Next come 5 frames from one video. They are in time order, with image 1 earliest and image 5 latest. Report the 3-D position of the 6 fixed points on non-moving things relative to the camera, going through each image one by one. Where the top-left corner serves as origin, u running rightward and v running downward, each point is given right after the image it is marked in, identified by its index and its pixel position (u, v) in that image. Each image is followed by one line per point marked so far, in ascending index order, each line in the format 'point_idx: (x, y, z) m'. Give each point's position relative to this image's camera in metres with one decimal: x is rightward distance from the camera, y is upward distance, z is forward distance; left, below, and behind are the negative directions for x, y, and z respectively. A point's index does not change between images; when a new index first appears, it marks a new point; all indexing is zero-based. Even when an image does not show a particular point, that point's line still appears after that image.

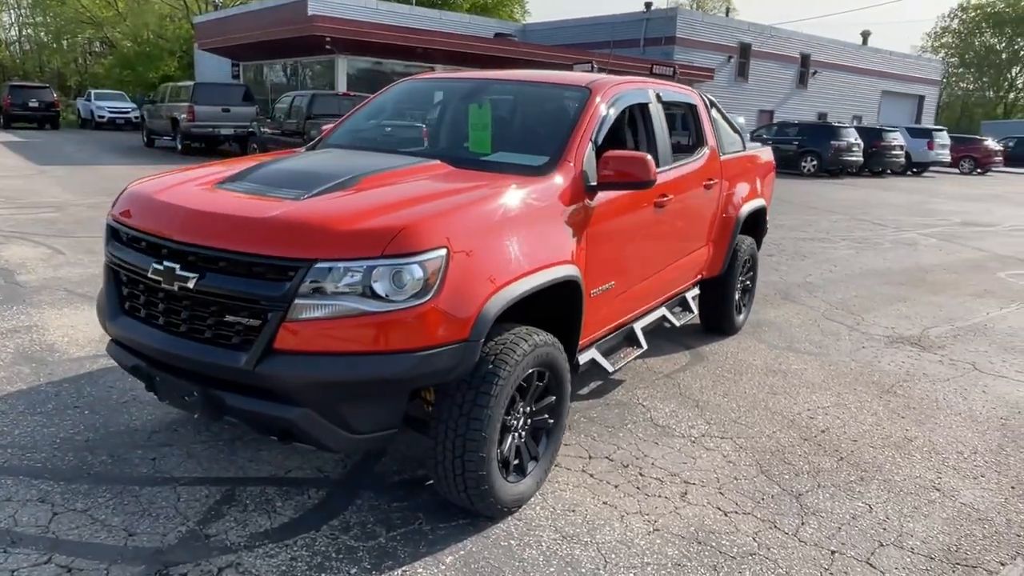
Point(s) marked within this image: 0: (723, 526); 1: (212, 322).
0: (+0.9, -1.0, +3.3) m
1: (-1.1, -0.1, +2.8) m
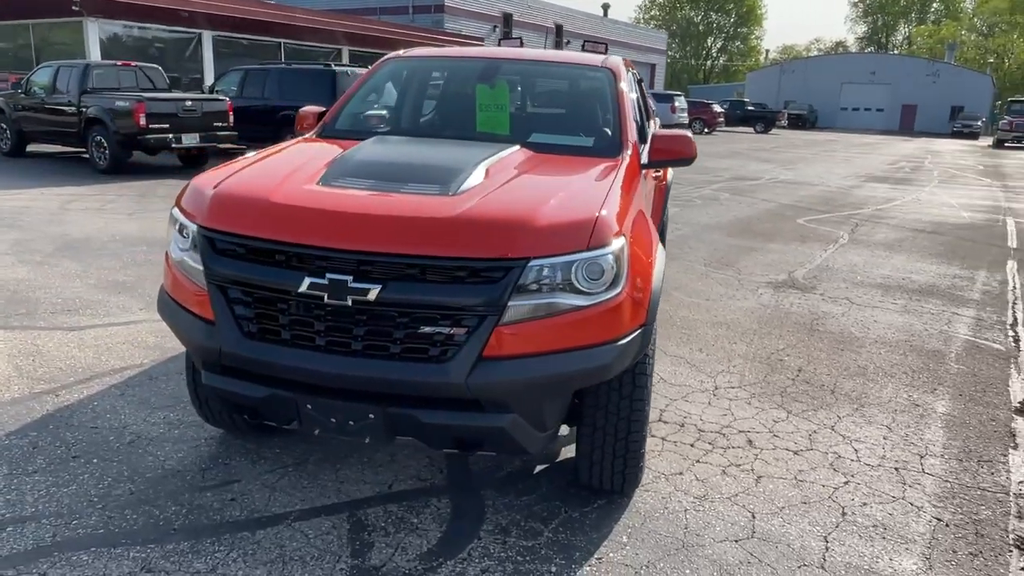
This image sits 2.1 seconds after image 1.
0: (+1.5, -0.9, +3.7) m
1: (-0.4, -0.2, +2.5) m
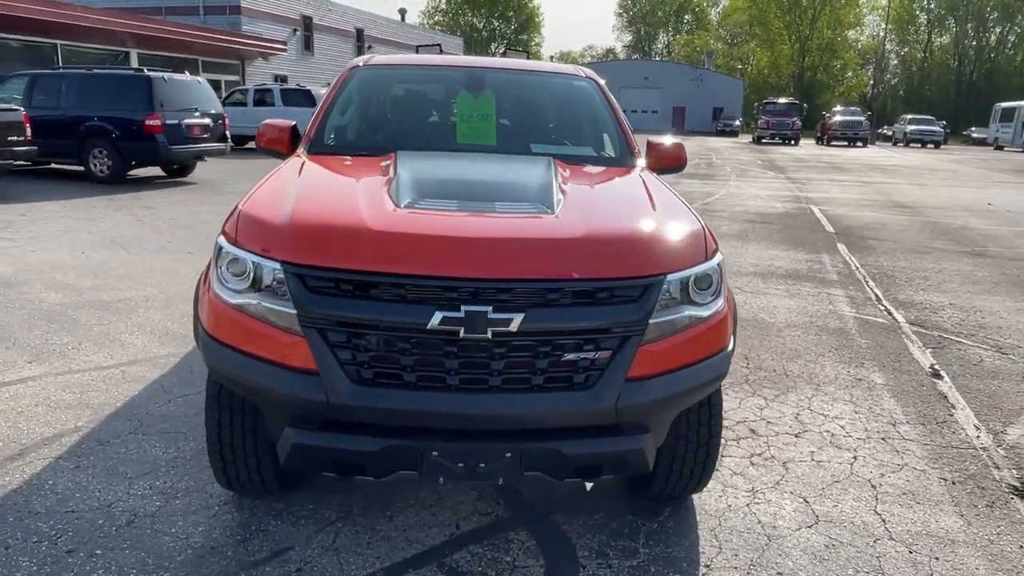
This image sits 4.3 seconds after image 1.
0: (+1.6, -0.8, +4.0) m
1: (+0.1, -0.2, +2.4) m
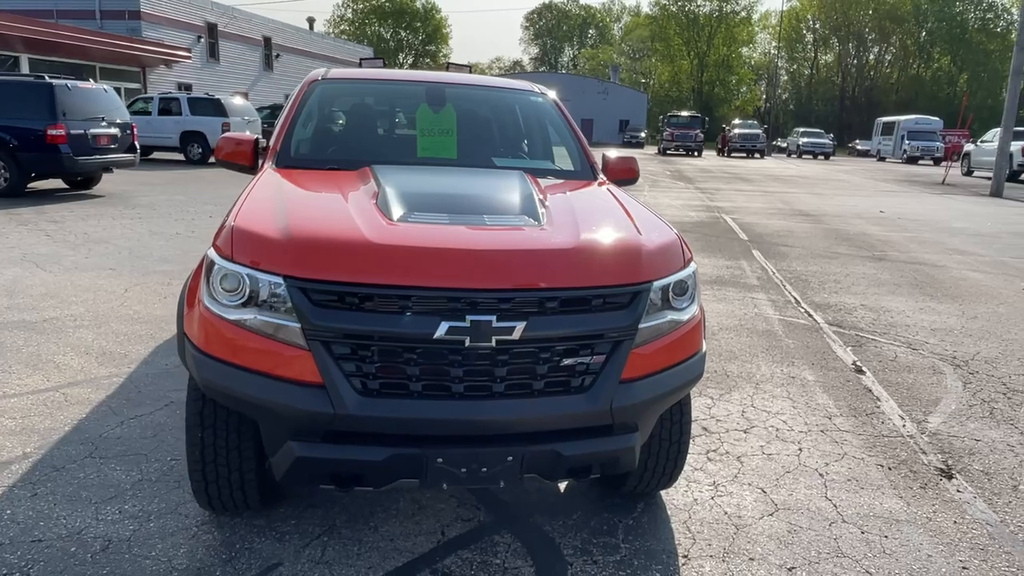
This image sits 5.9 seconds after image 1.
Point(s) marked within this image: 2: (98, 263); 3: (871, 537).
0: (+1.4, -0.9, +4.3) m
1: (+0.1, -0.3, +2.5) m
2: (-4.4, +0.3, +8.0) m
3: (+1.6, -1.1, +3.3) m
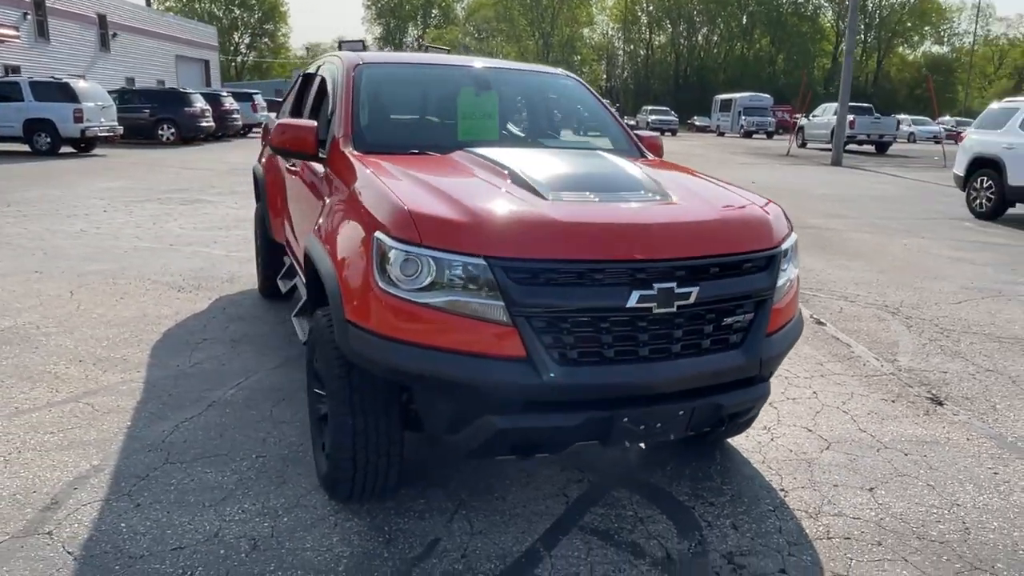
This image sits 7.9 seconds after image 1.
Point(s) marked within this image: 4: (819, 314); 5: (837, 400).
0: (+1.7, -0.6, +4.8) m
1: (+0.7, -0.2, +2.7) m
2: (-4.8, +0.2, +7.2) m
3: (+2.0, -0.9, +3.8) m
4: (+2.7, -0.2, +6.5) m
5: (+1.9, -0.7, +4.5) m
